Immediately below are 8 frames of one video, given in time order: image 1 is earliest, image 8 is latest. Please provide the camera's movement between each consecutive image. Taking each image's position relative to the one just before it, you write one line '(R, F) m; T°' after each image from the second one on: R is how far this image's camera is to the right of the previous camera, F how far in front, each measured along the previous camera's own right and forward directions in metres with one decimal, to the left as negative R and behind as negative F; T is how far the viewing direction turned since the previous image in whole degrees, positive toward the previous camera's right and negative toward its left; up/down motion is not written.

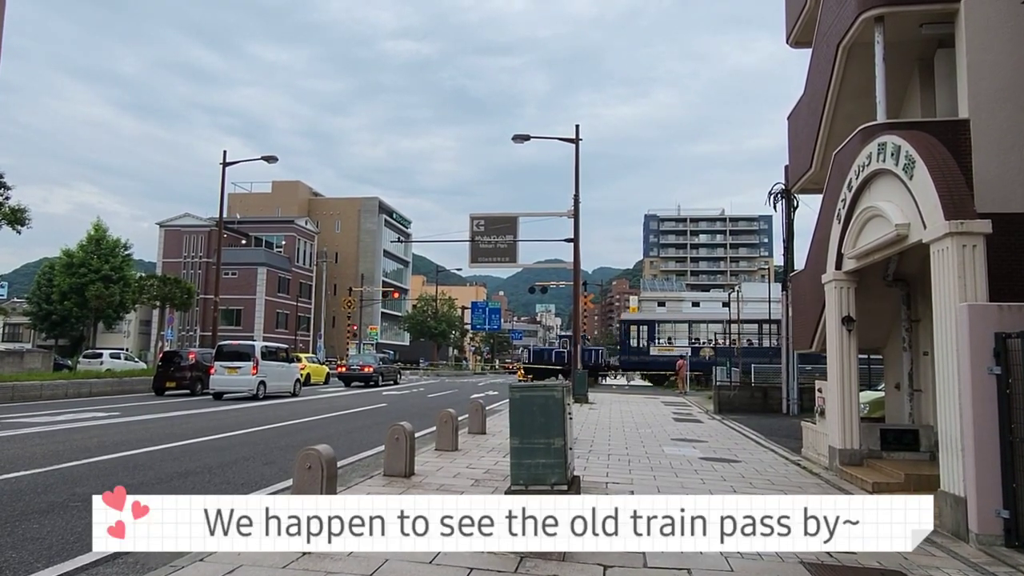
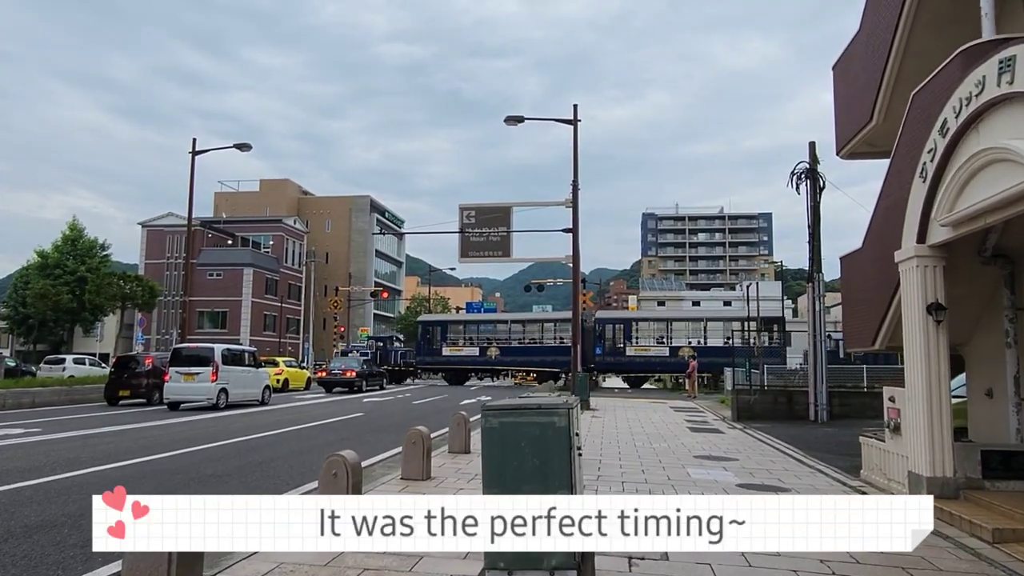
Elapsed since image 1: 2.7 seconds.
(+0.1, +2.3) m; 0°
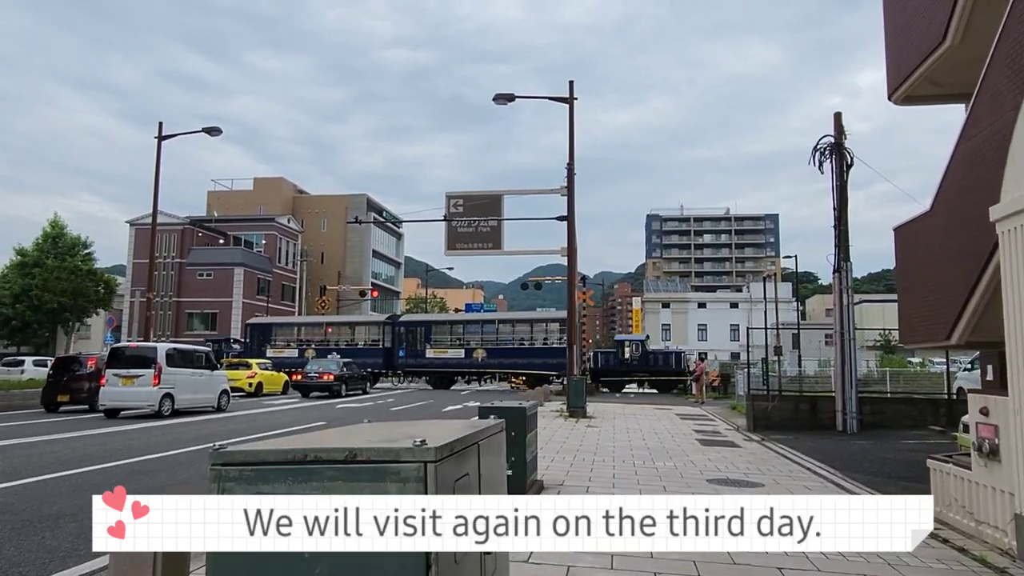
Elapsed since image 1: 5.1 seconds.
(+0.5, +2.3) m; 0°
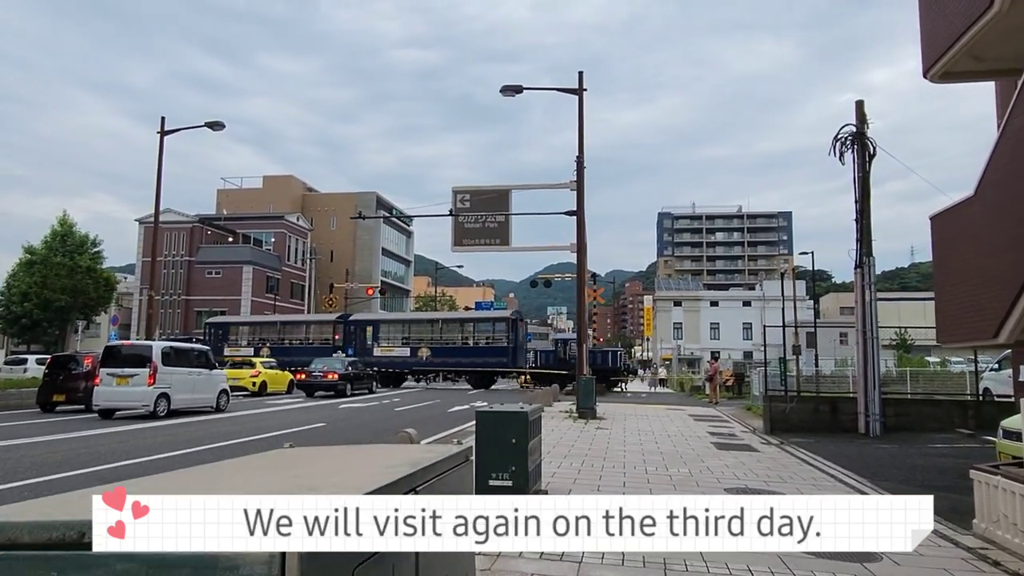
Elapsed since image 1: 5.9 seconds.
(+0.1, +0.6) m; -1°
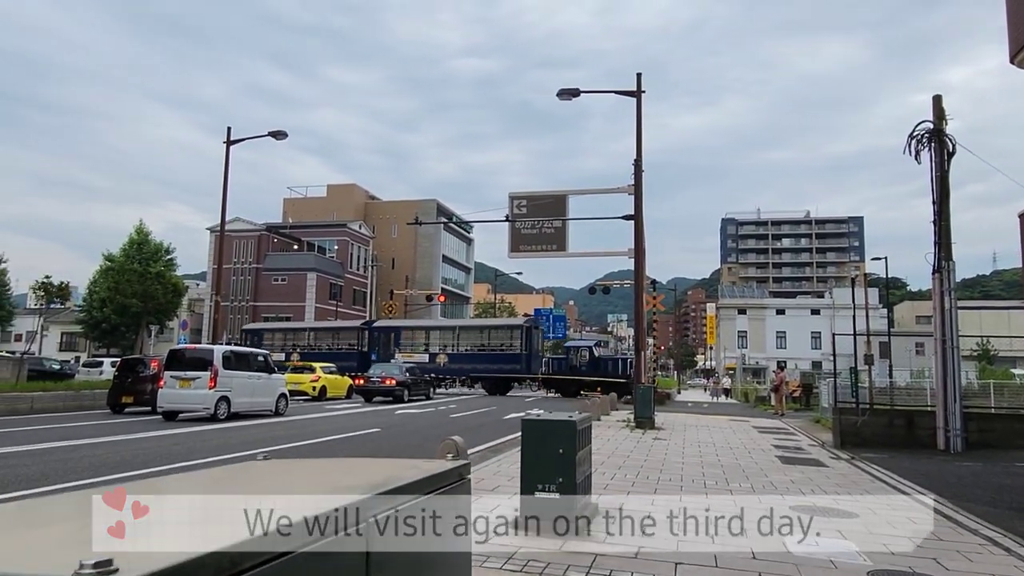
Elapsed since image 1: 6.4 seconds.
(+0.1, +0.3) m; -5°
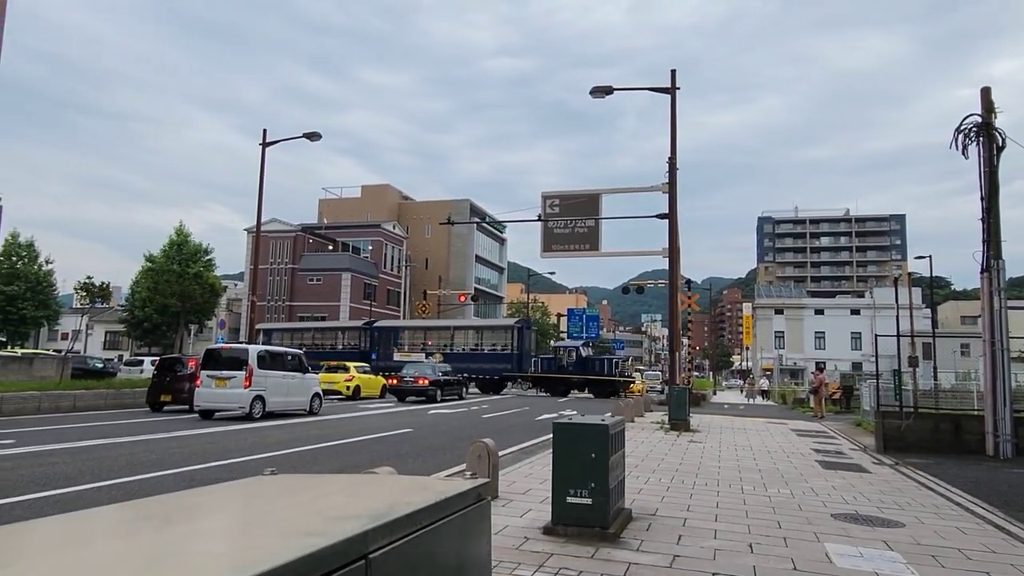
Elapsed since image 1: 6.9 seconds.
(0.0, +0.1) m; -3°
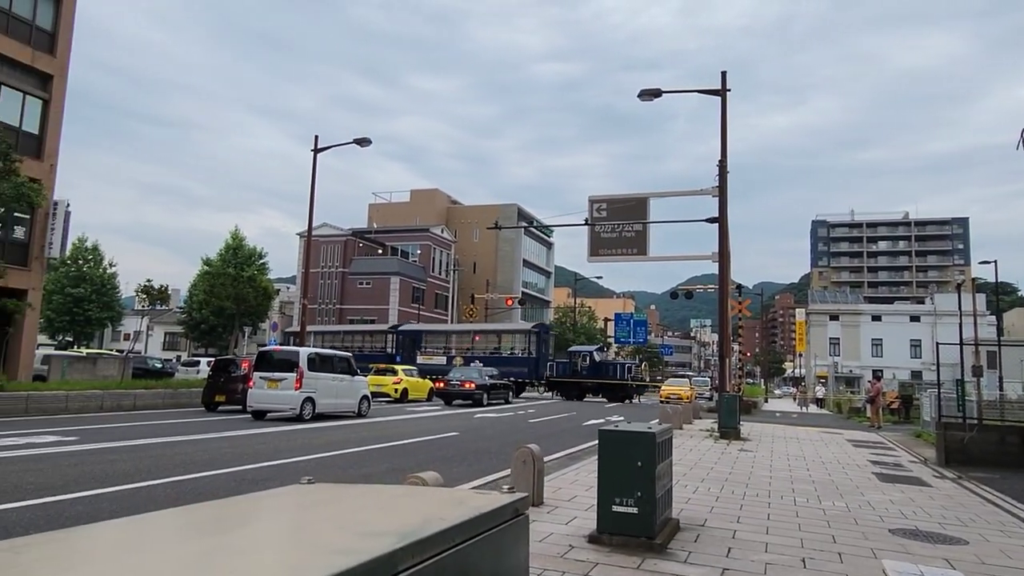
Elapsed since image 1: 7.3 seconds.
(0.0, 0.0) m; -4°
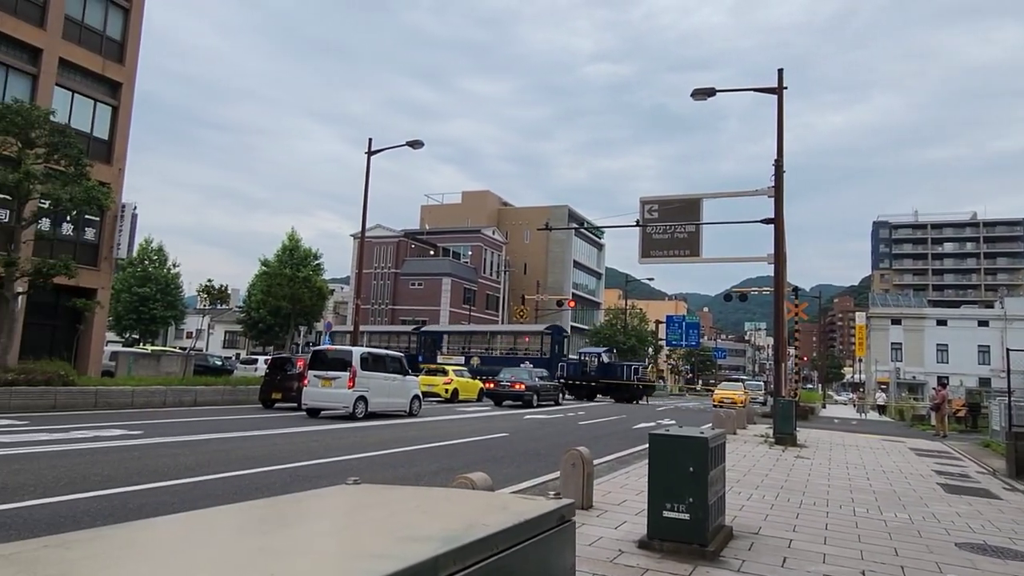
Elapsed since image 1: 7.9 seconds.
(0.0, 0.0) m; -4°
